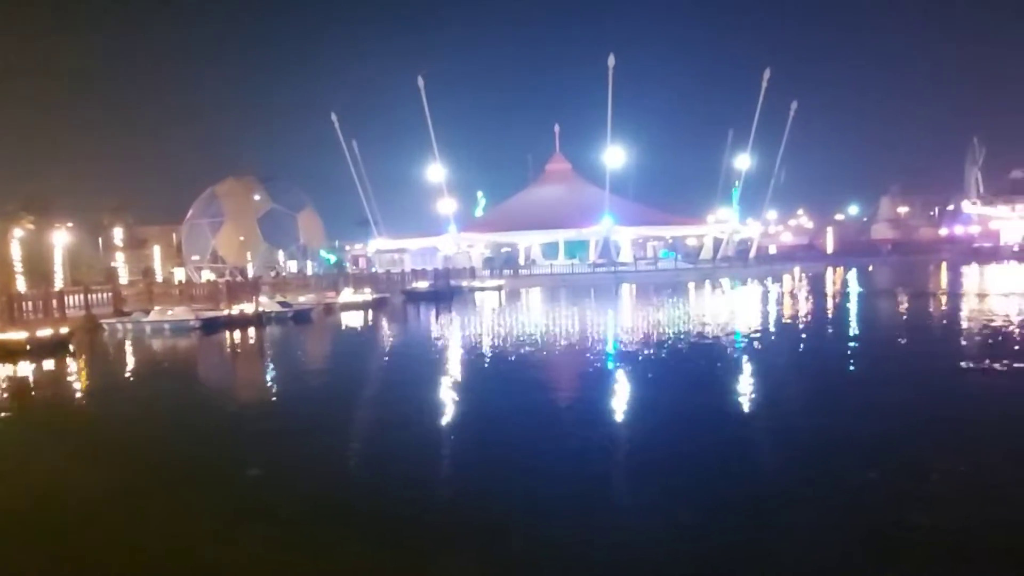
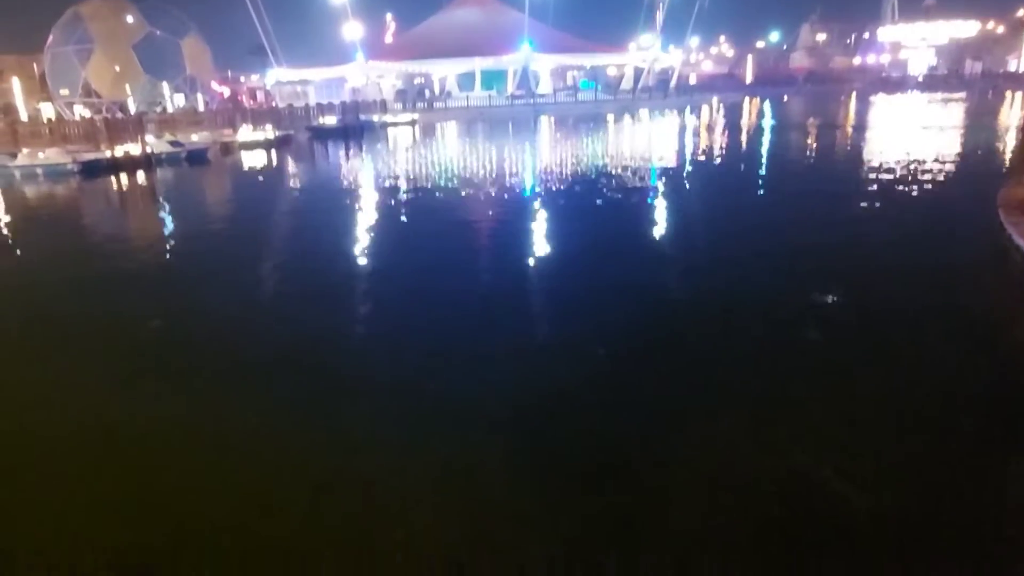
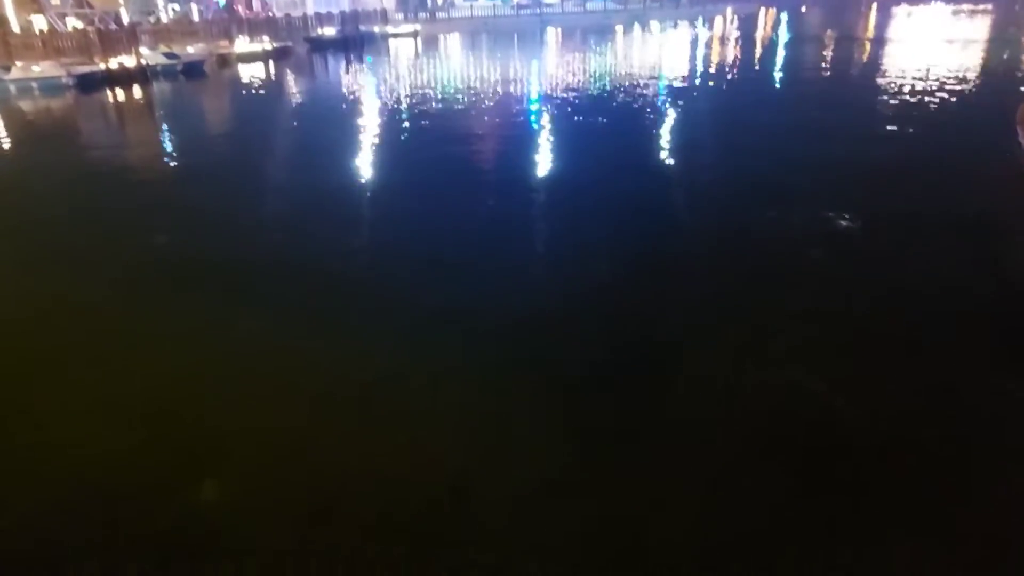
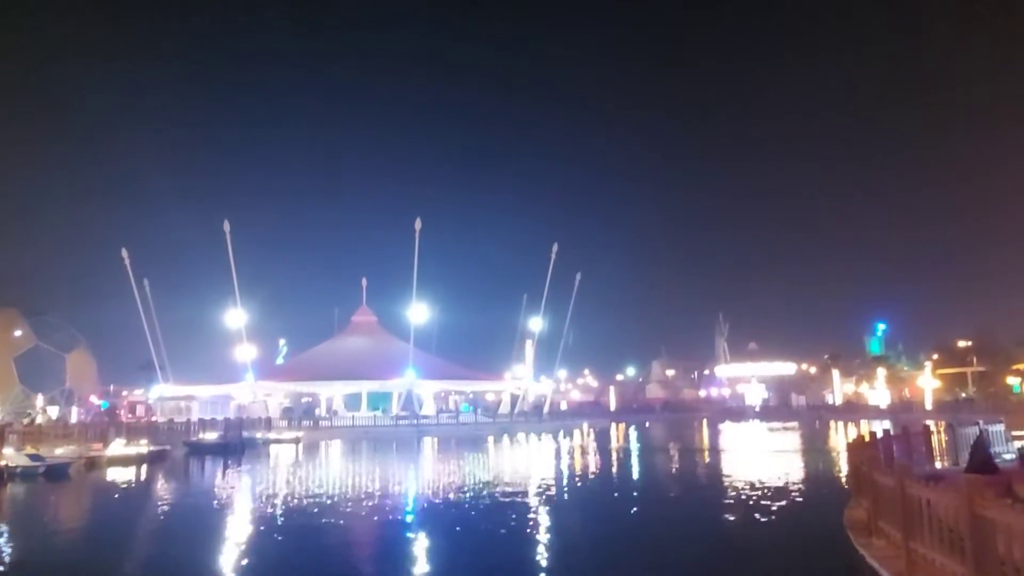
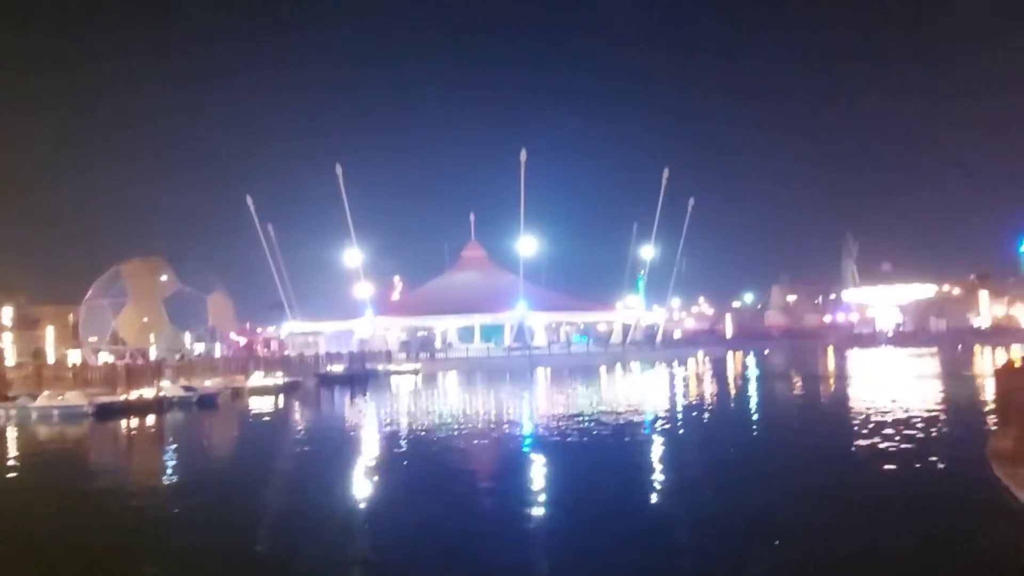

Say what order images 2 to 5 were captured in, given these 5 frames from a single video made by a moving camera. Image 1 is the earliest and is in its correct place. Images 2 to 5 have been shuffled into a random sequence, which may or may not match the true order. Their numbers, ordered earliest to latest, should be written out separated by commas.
5, 4, 2, 3
